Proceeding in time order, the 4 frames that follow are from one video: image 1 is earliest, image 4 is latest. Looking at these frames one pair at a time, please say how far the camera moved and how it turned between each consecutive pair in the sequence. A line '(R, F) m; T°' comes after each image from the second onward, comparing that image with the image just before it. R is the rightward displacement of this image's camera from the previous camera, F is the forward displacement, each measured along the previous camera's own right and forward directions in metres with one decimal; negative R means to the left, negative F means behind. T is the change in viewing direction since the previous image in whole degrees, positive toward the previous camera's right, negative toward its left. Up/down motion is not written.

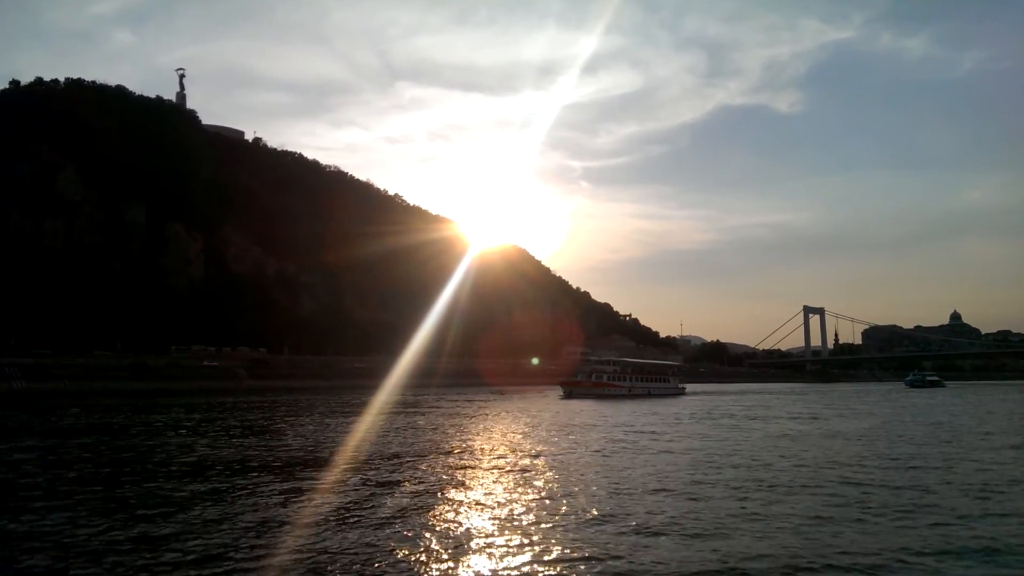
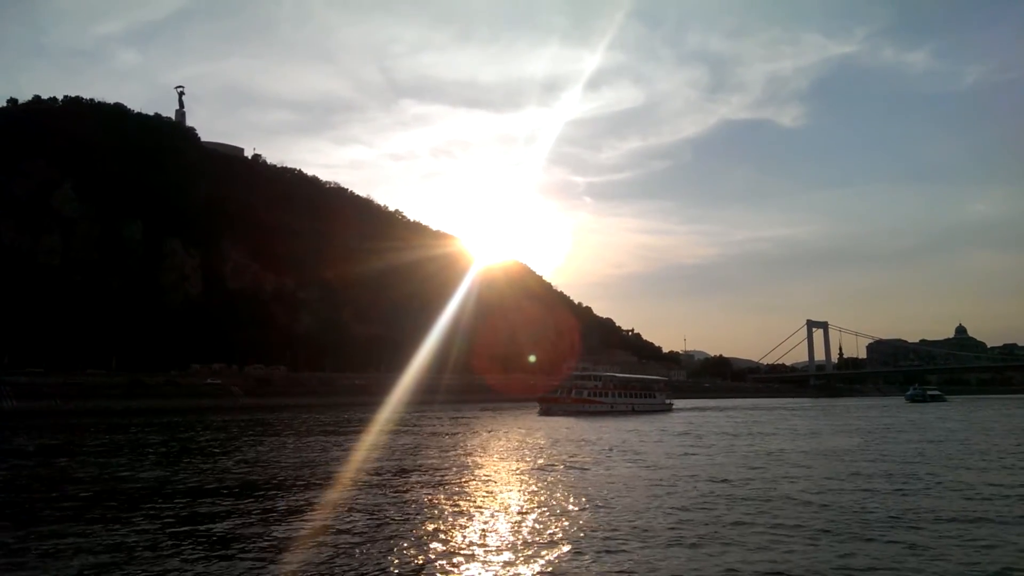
(+0.4, +0.5) m; 0°
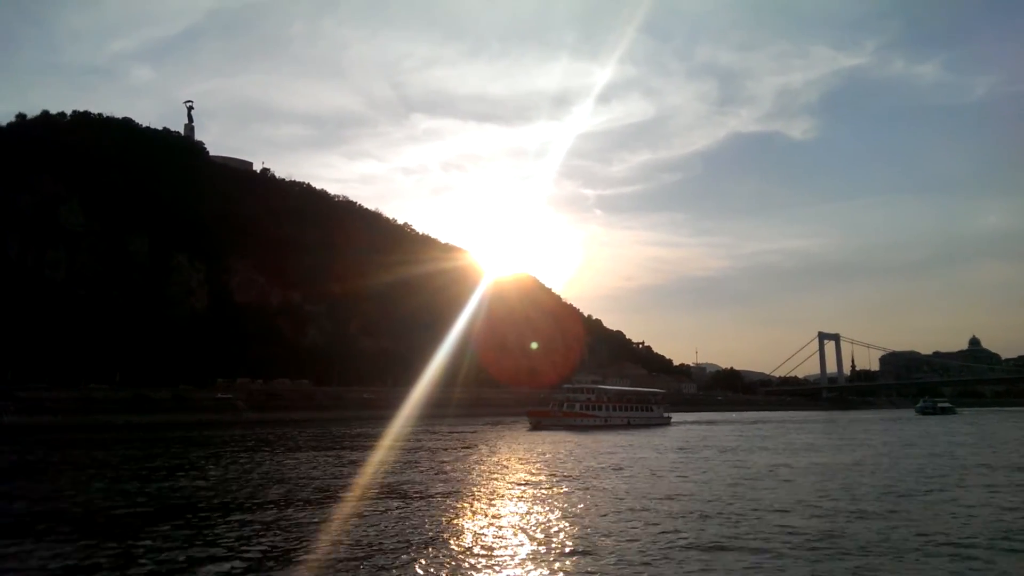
(+0.3, +0.5) m; -1°
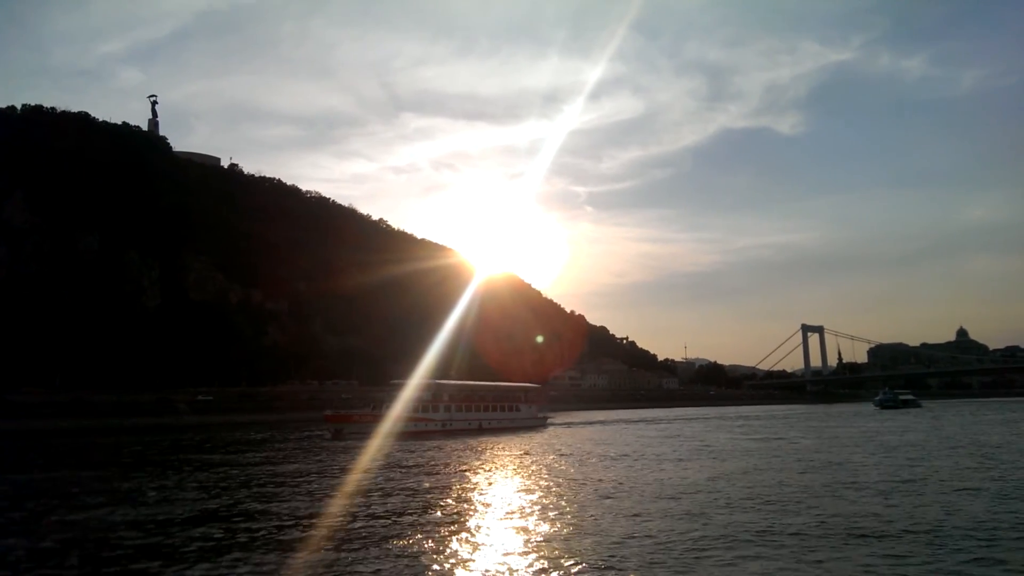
(+1.9, +2.6) m; +1°
